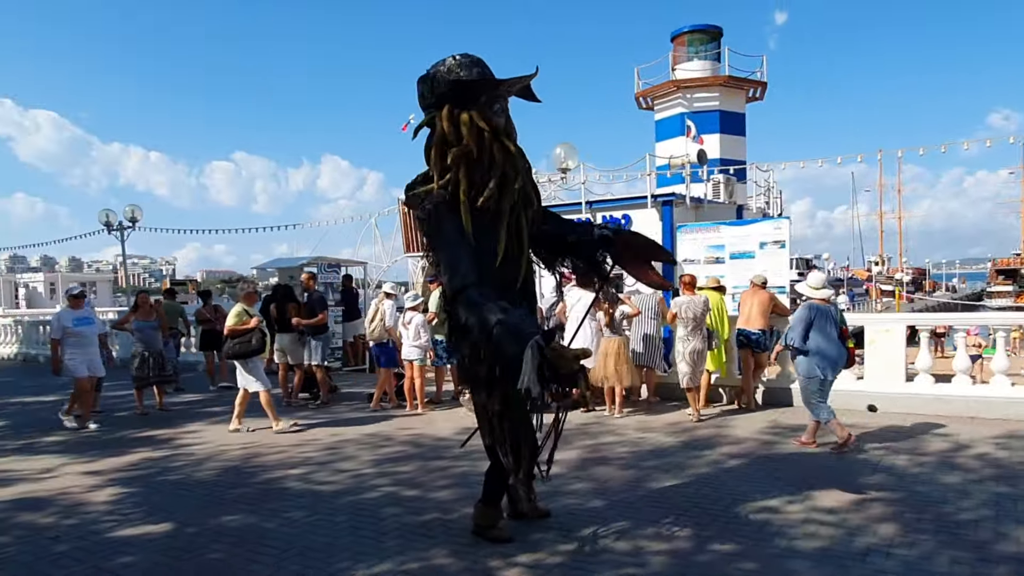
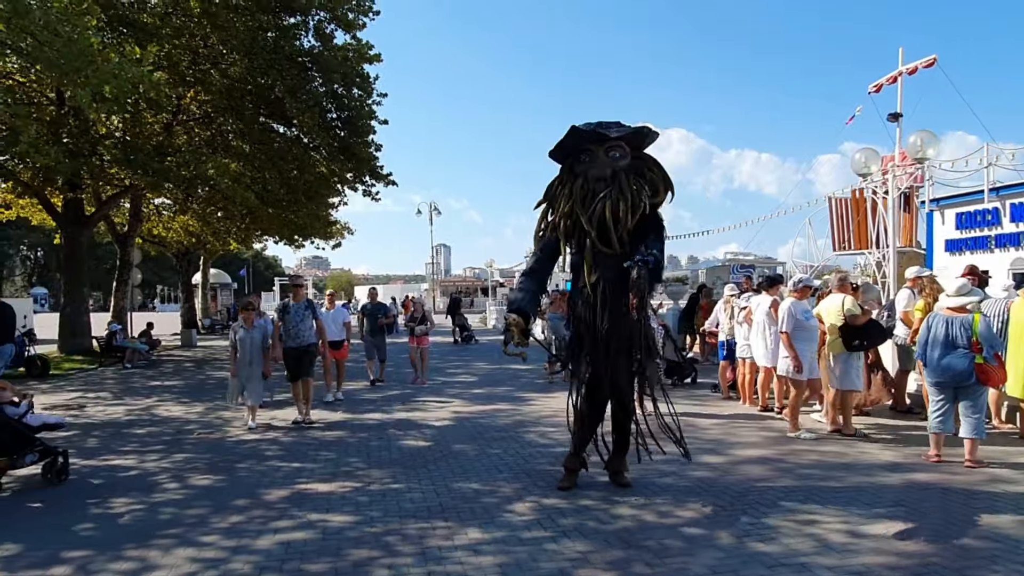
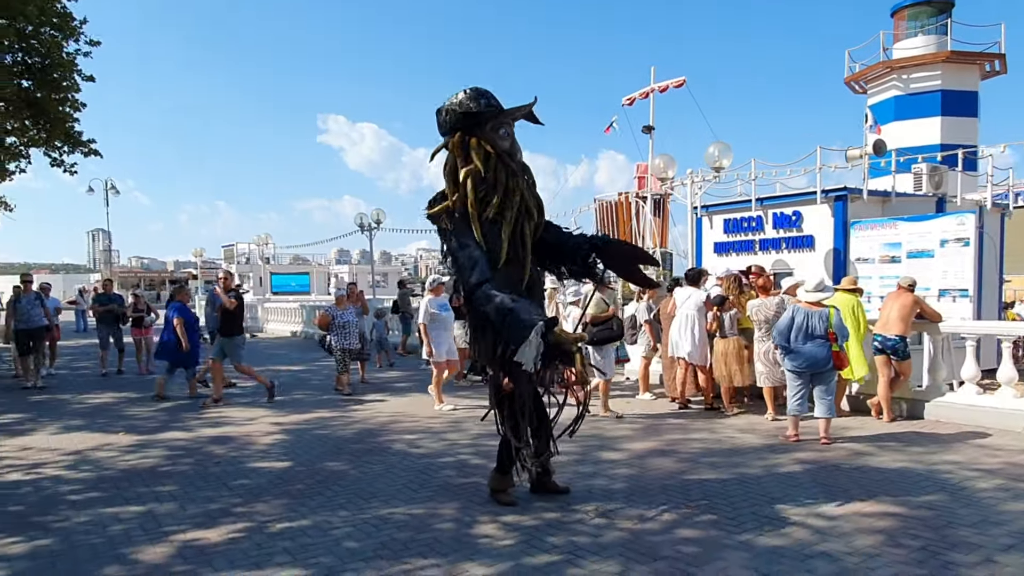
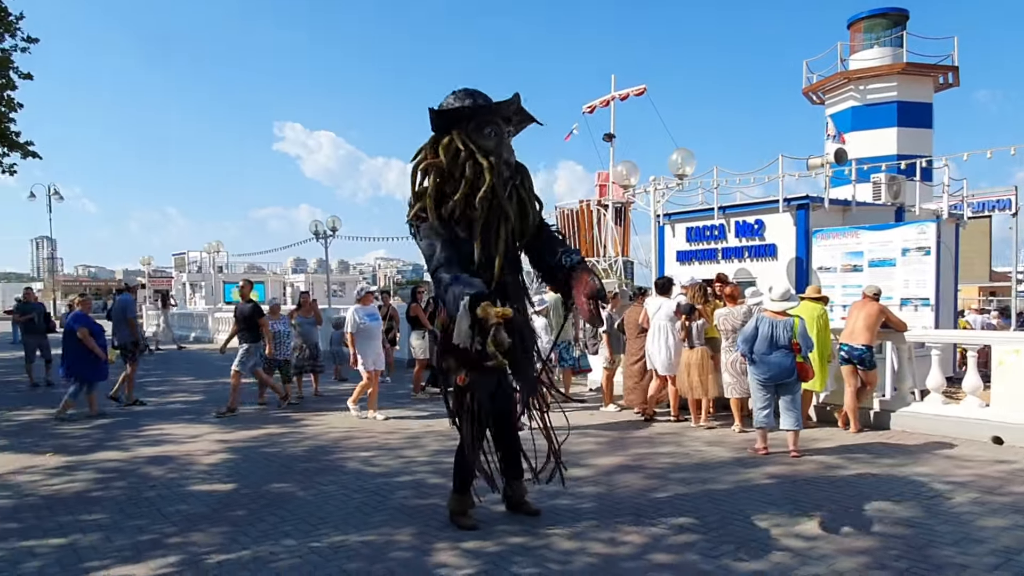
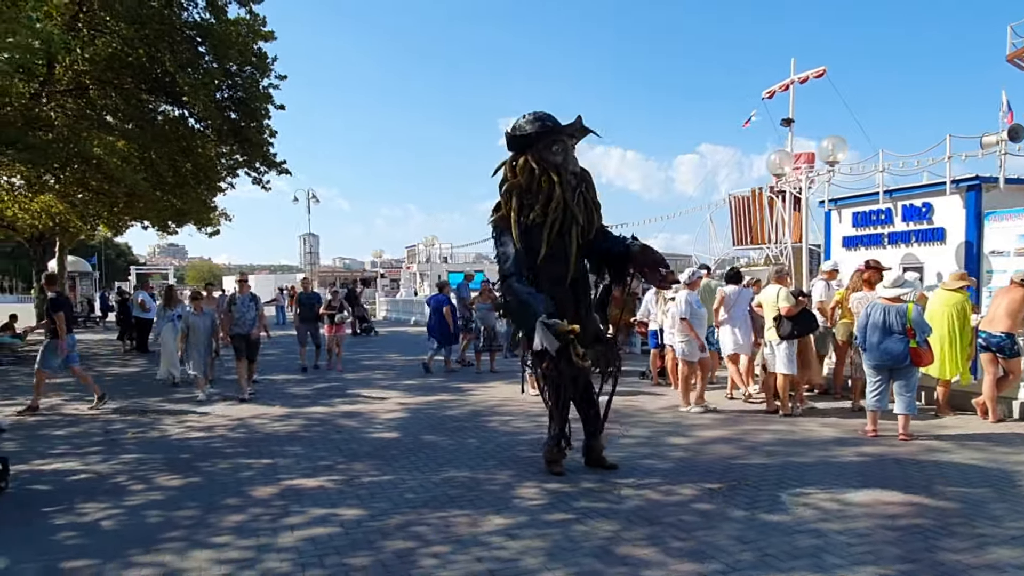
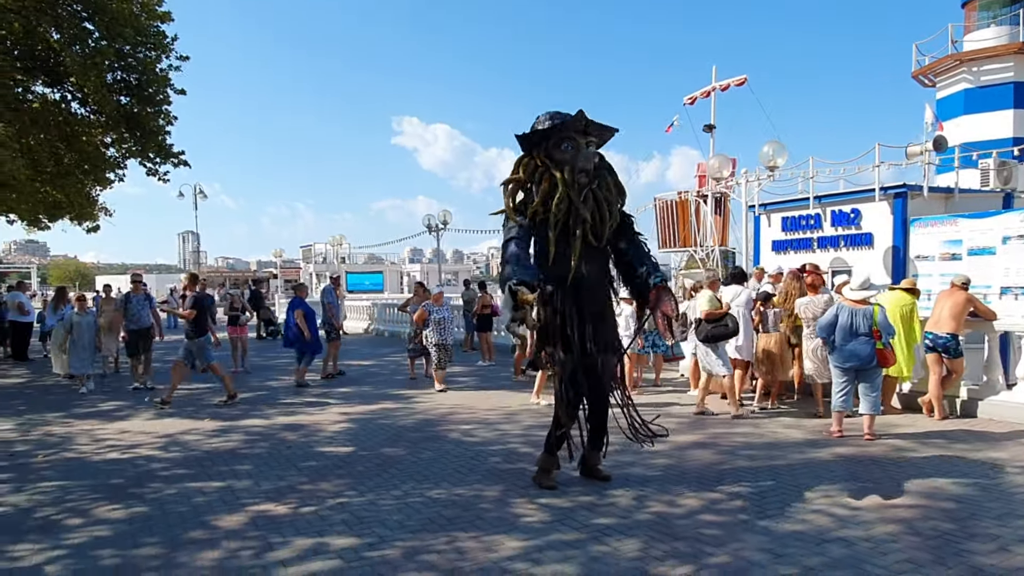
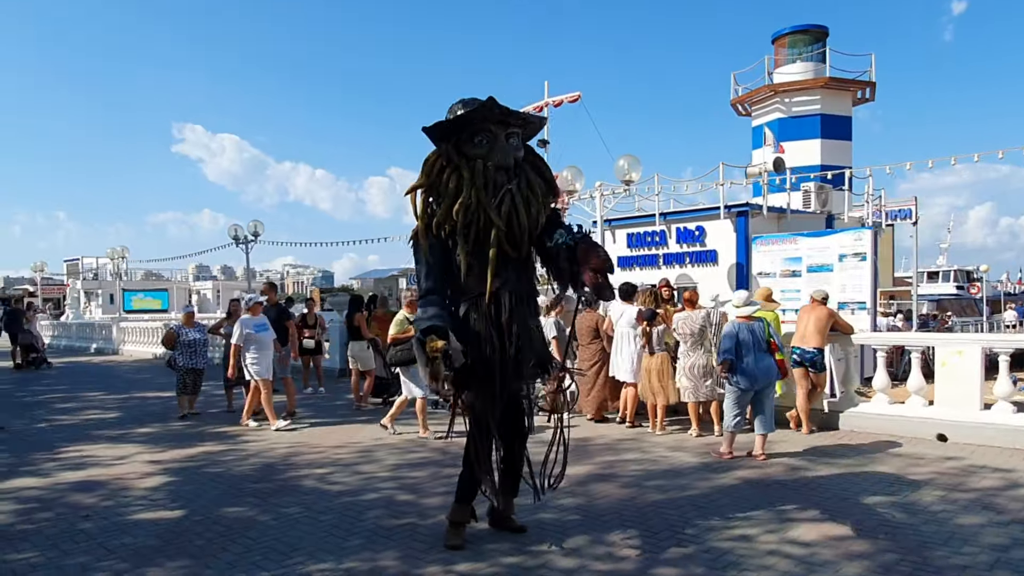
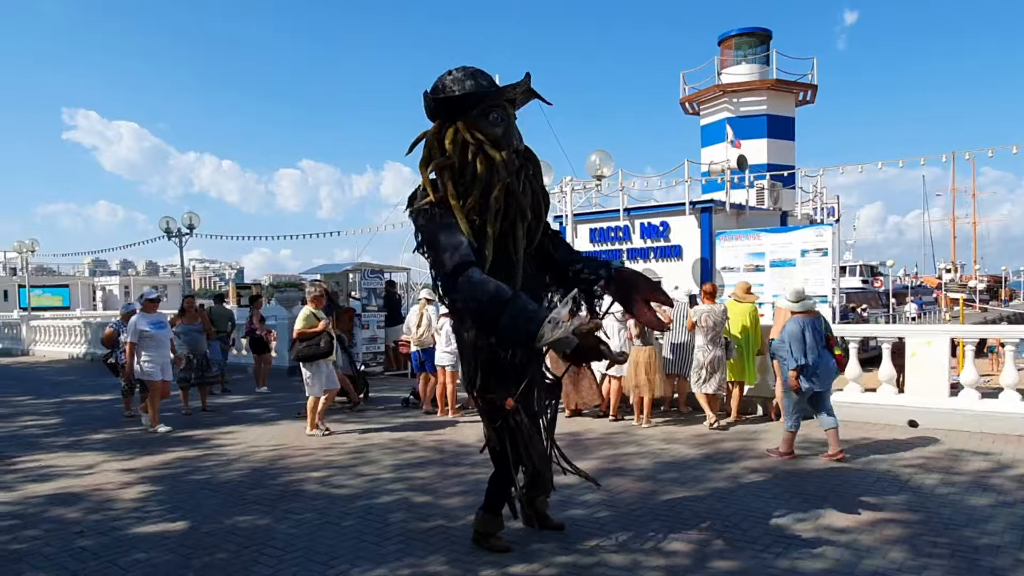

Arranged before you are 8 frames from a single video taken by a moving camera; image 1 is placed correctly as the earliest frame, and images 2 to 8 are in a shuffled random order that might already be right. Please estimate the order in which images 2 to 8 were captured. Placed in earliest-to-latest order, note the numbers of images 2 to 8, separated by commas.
8, 7, 4, 3, 6, 5, 2
